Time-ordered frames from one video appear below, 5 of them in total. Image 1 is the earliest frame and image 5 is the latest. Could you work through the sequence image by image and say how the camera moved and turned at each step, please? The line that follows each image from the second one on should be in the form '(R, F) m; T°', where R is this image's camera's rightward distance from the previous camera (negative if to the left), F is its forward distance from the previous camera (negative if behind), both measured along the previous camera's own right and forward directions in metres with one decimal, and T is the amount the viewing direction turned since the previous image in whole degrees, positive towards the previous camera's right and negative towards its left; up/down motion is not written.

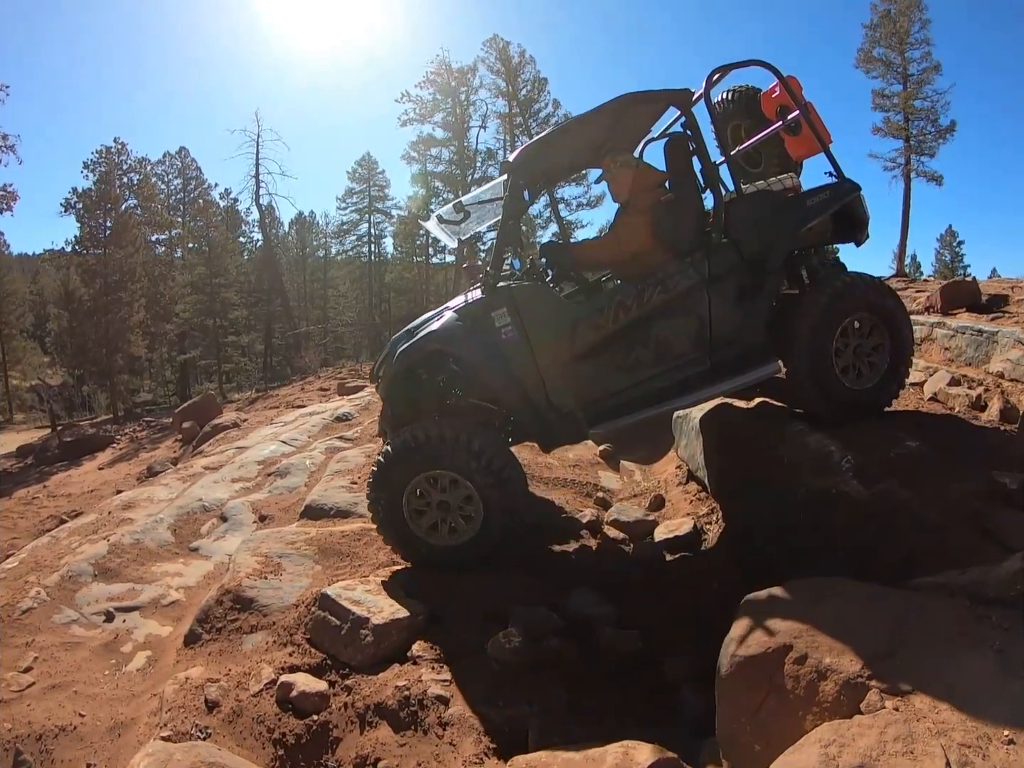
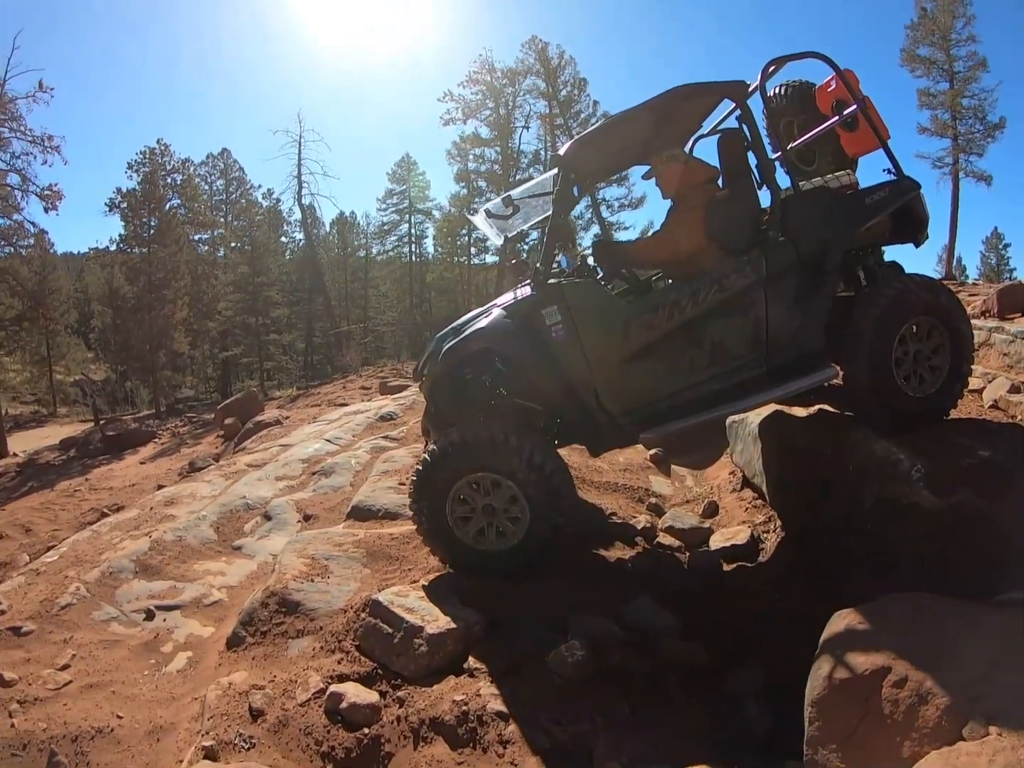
(-0.2, +0.3) m; -3°
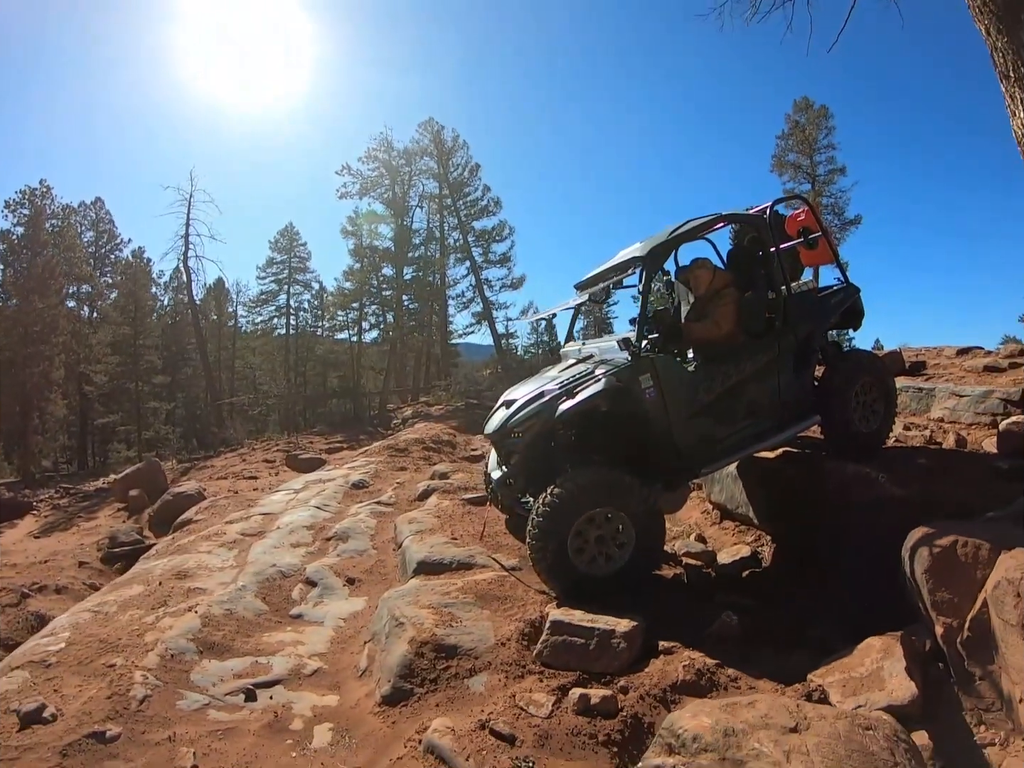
(-2.3, +0.2) m; +19°
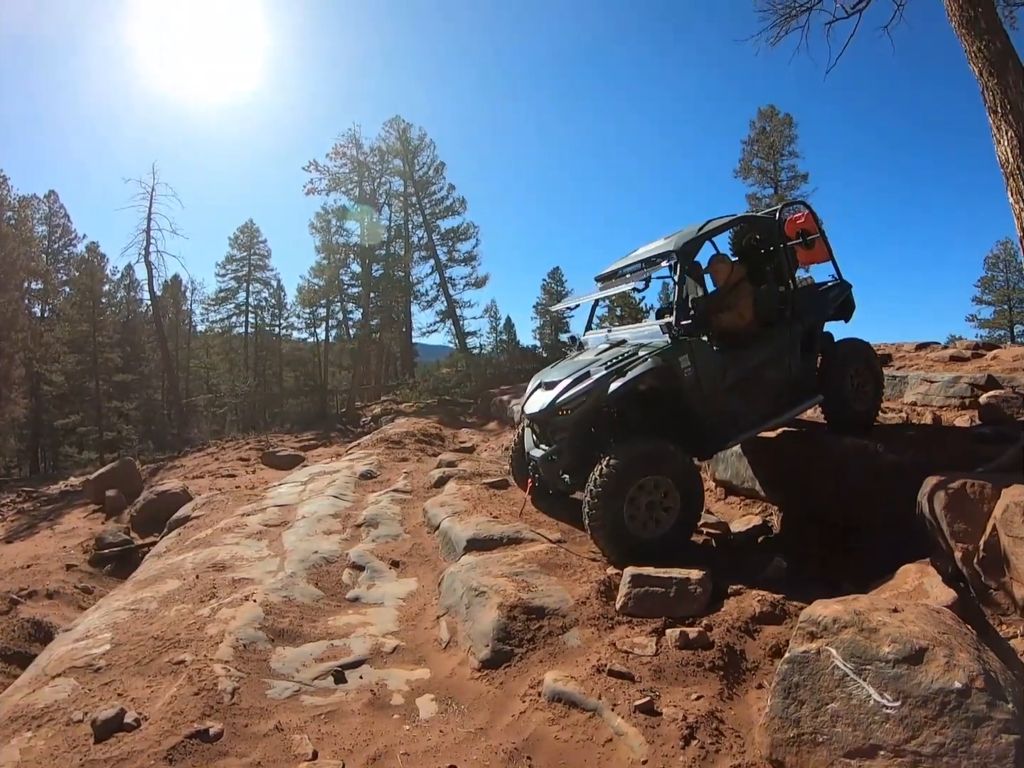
(-1.0, -0.1) m; +7°
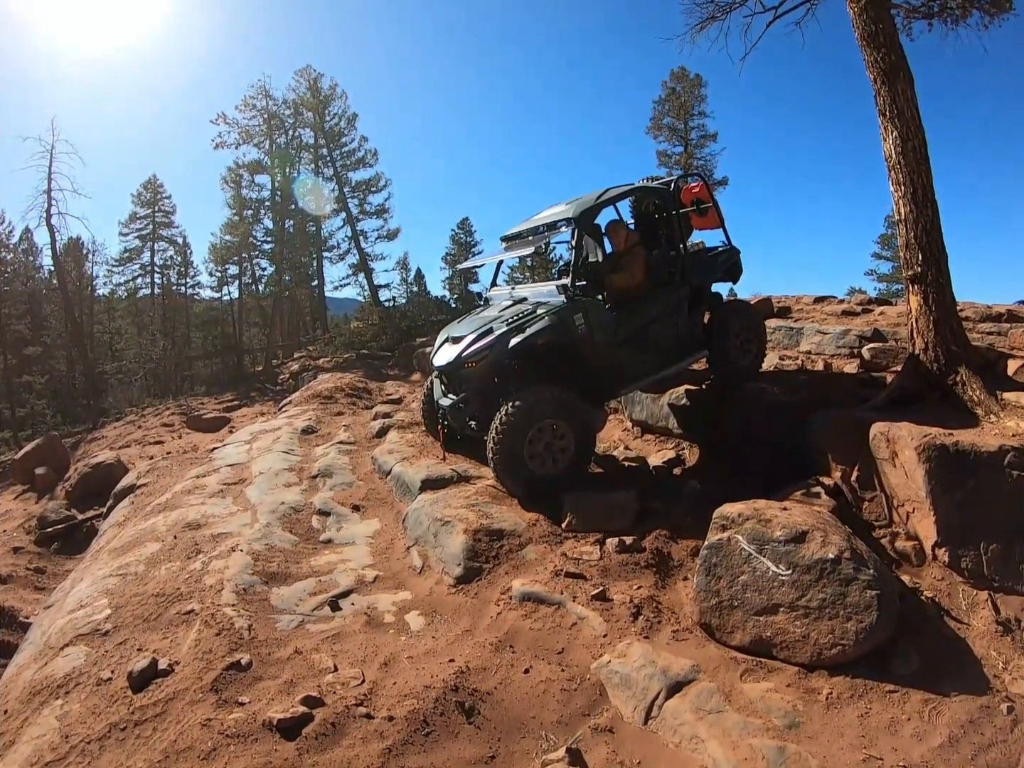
(-0.4, -0.6) m; +8°
